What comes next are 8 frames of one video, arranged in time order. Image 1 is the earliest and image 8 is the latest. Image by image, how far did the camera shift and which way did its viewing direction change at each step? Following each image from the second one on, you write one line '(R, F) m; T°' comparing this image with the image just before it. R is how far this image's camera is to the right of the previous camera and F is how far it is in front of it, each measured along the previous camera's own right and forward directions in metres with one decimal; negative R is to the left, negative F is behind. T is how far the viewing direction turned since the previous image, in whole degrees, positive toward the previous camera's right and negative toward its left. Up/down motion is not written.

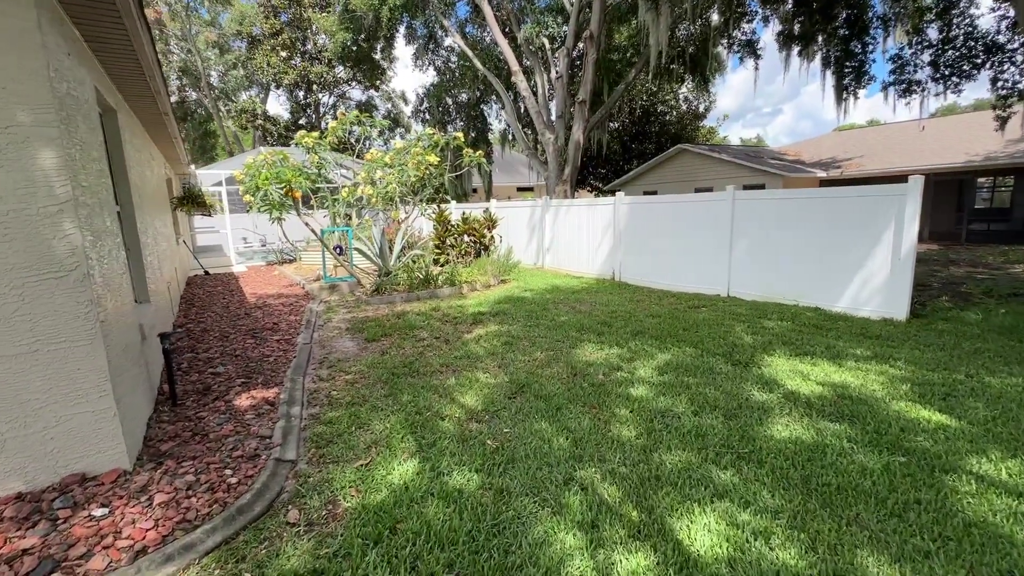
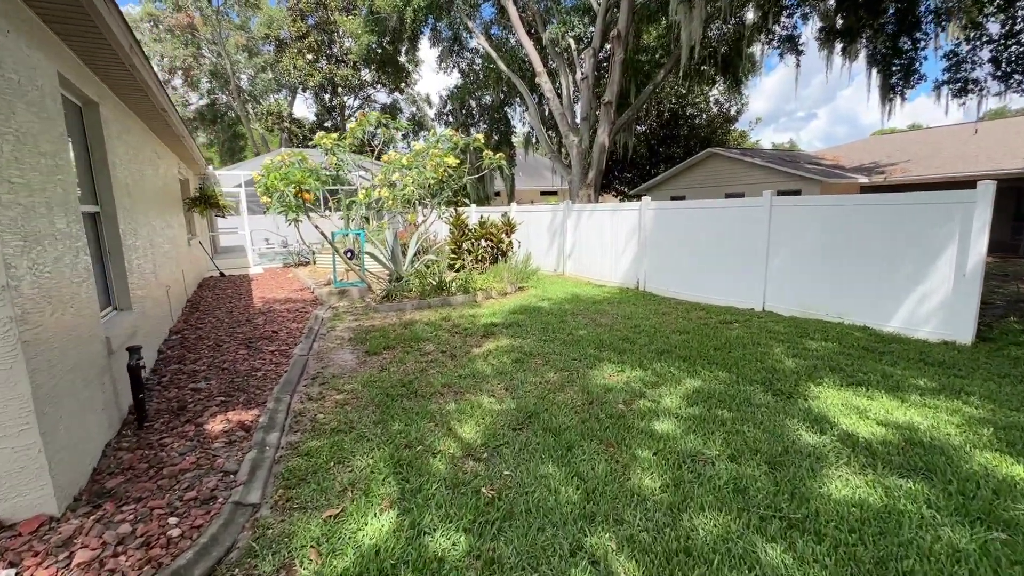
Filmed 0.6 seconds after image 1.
(+0.1, +0.4) m; -3°
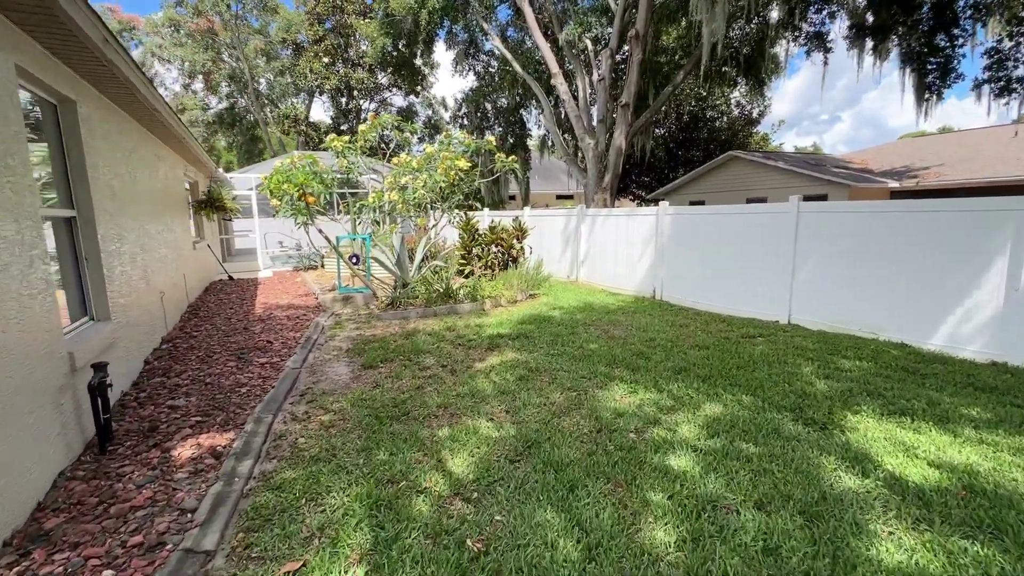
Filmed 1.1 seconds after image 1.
(+0.1, +0.3) m; -2°
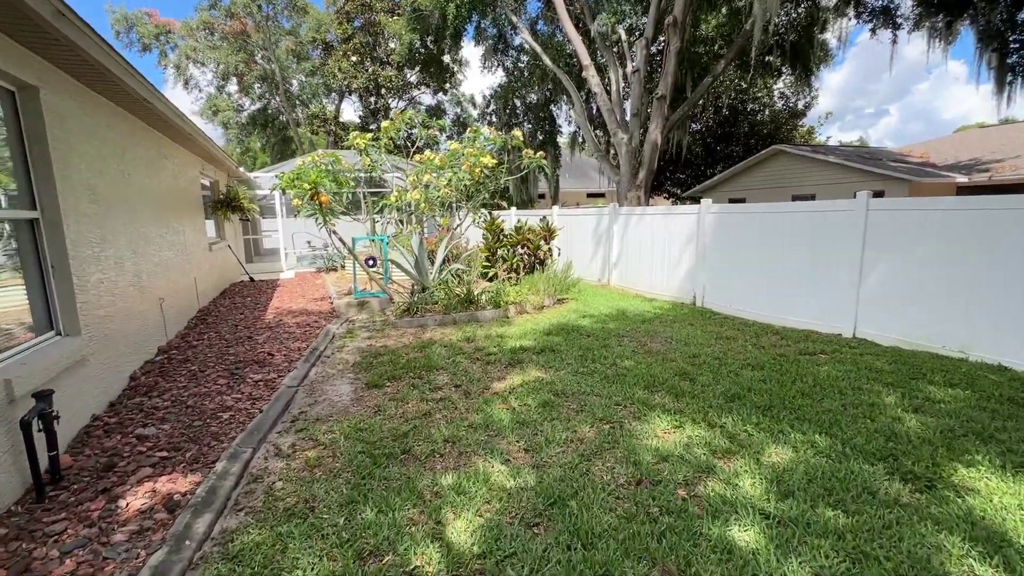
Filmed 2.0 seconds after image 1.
(0.0, +0.5) m; -4°
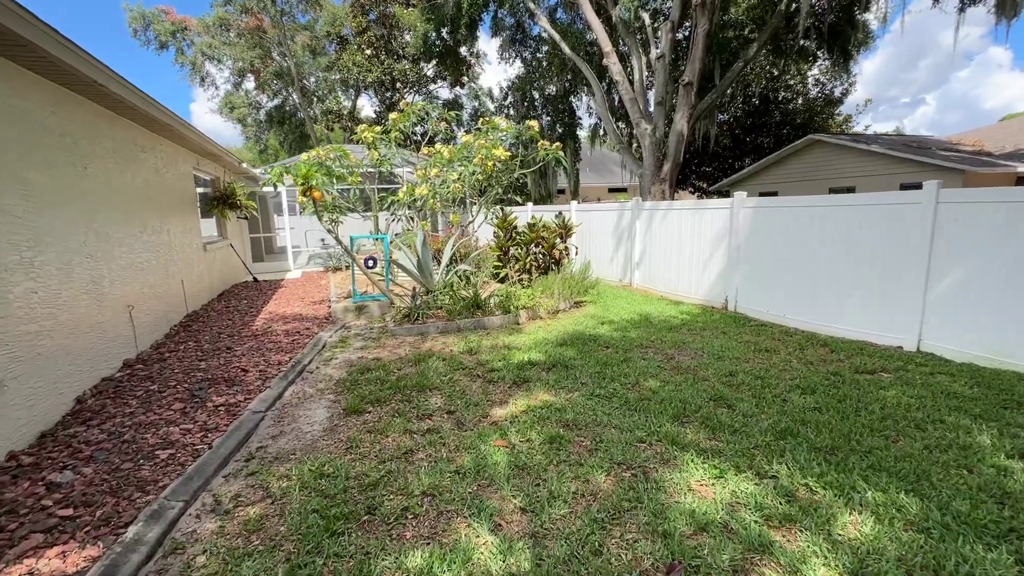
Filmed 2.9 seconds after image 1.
(+0.1, +0.6) m; -3°
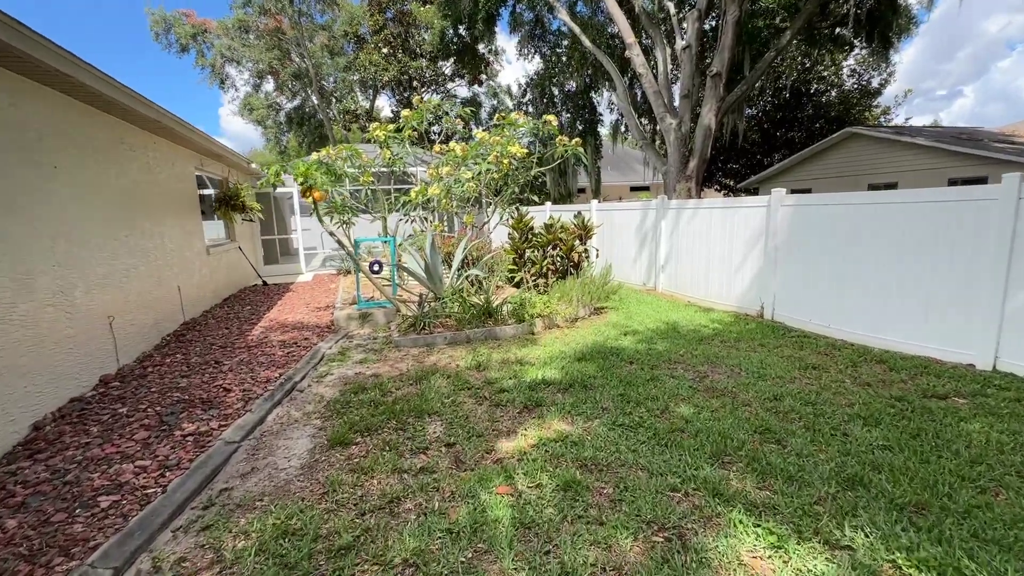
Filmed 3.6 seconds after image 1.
(+0.1, +0.4) m; -2°
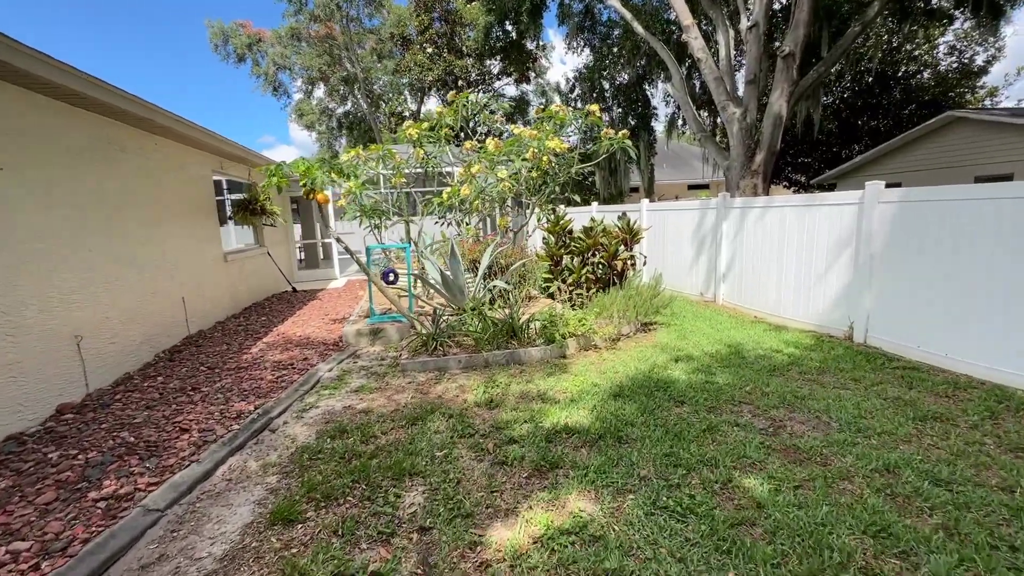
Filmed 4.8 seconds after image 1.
(+0.2, +0.8) m; -6°
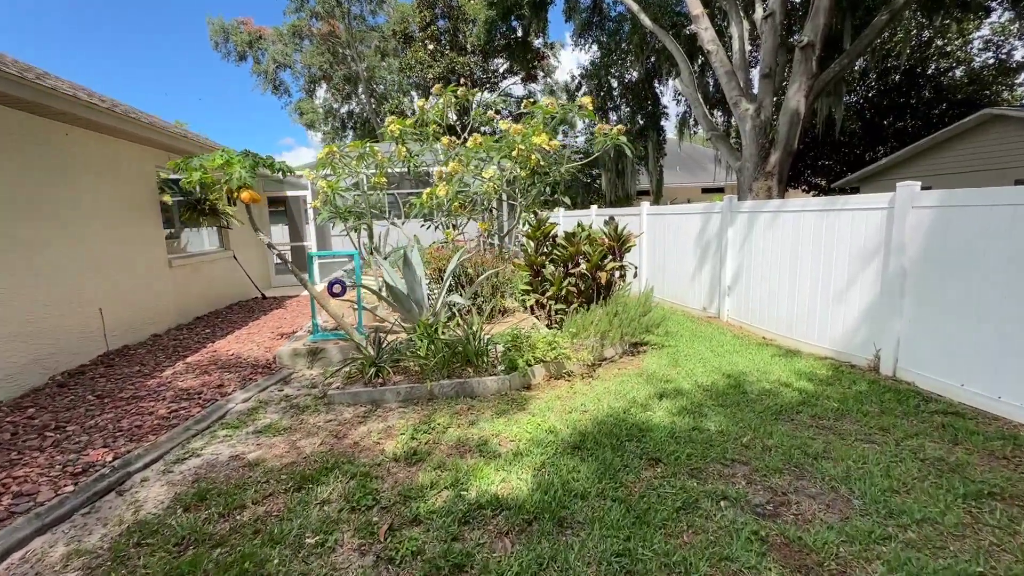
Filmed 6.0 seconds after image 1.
(+0.5, +0.7) m; -2°
